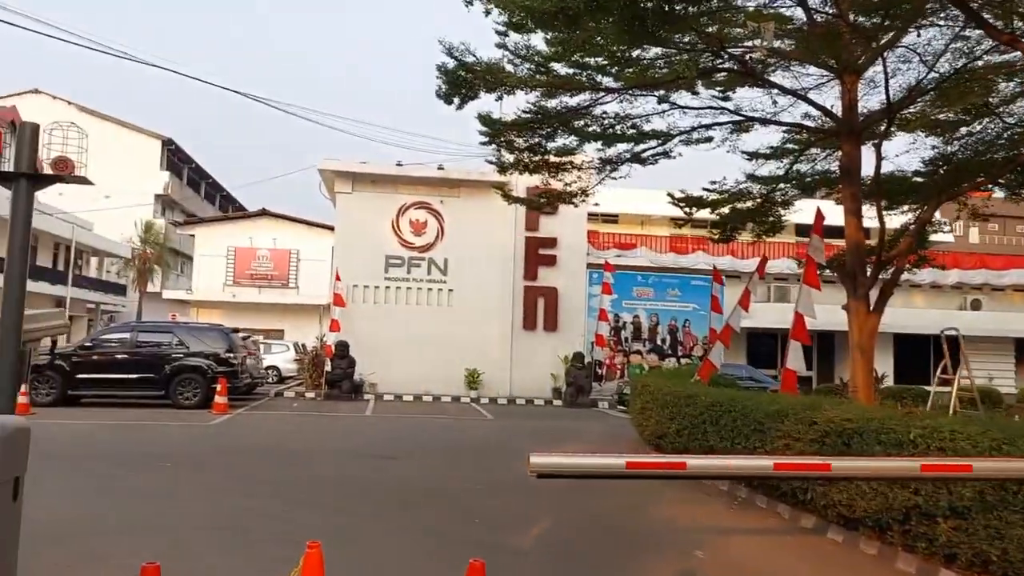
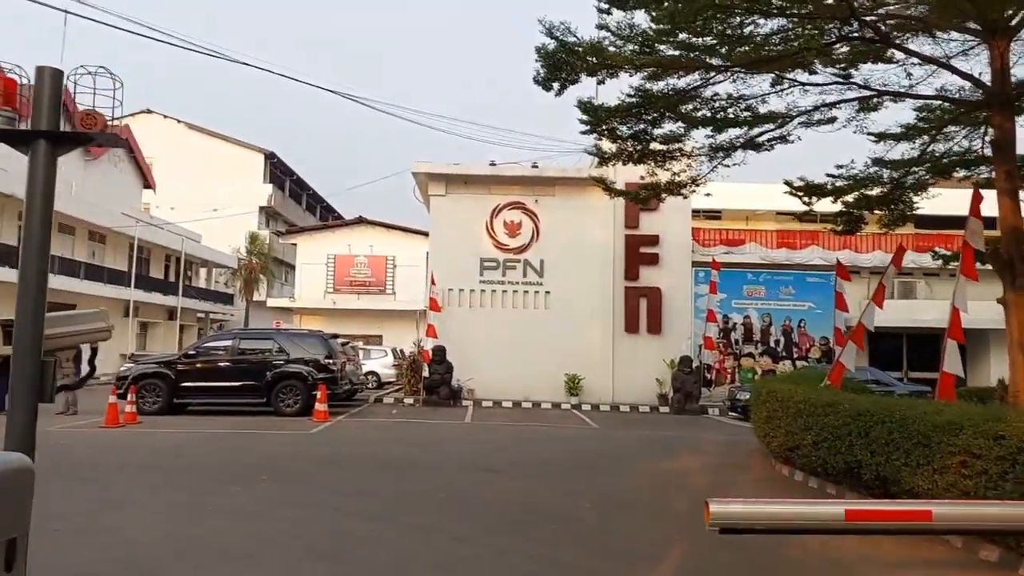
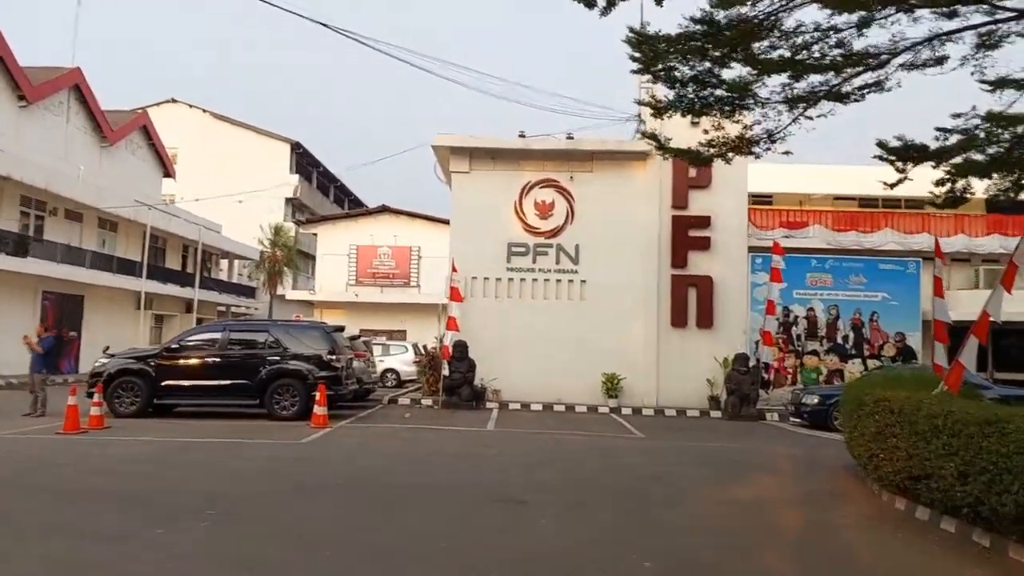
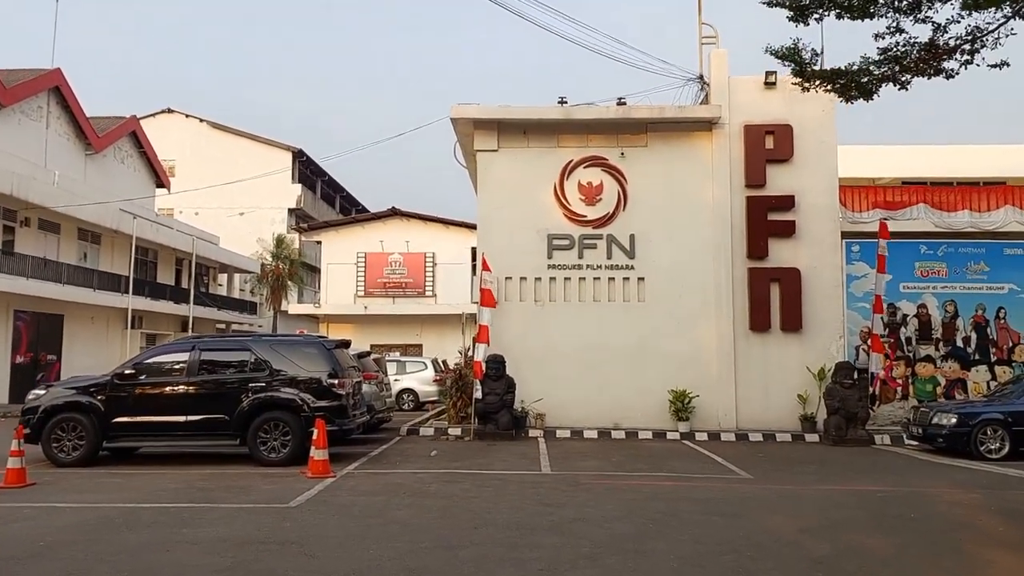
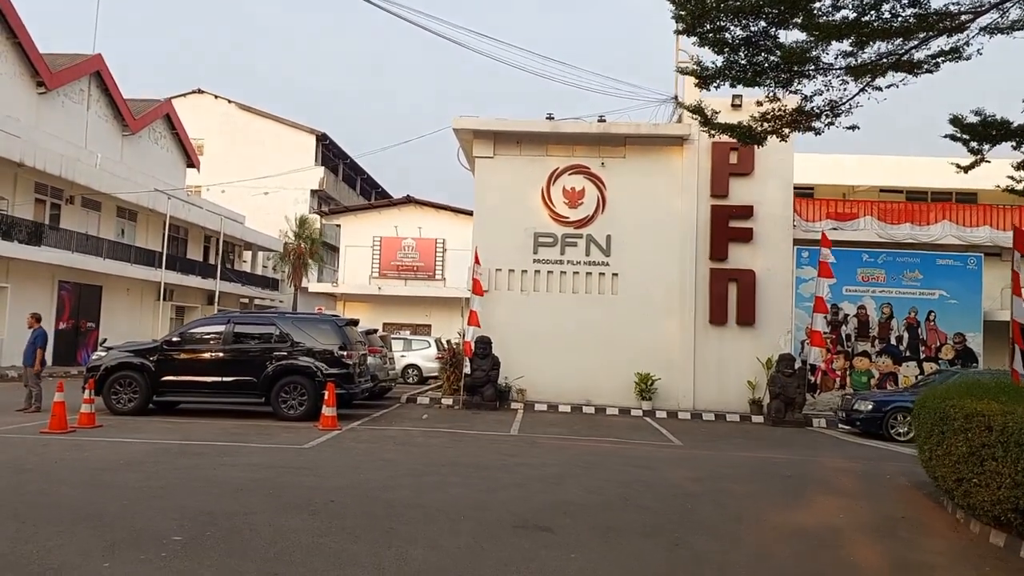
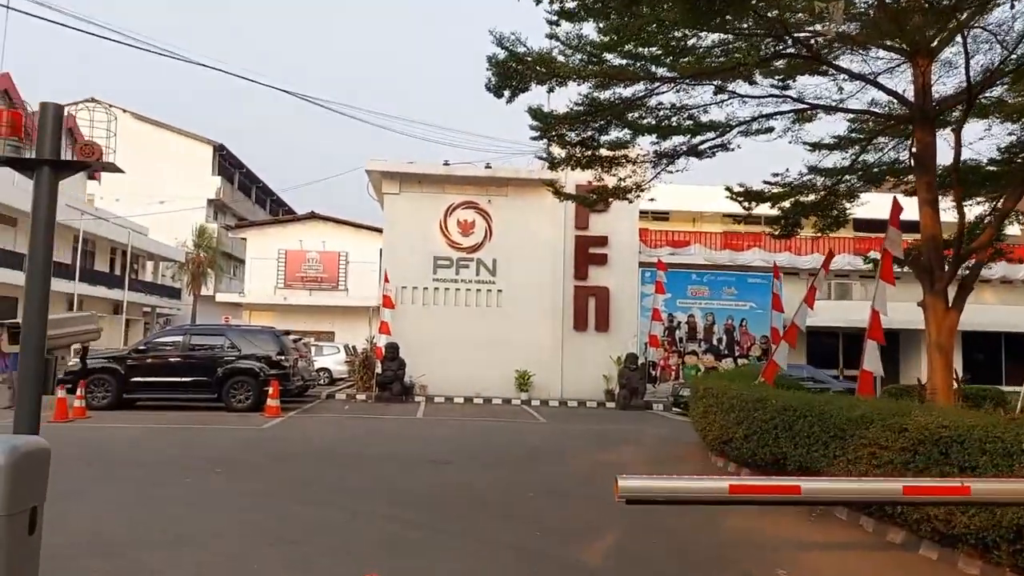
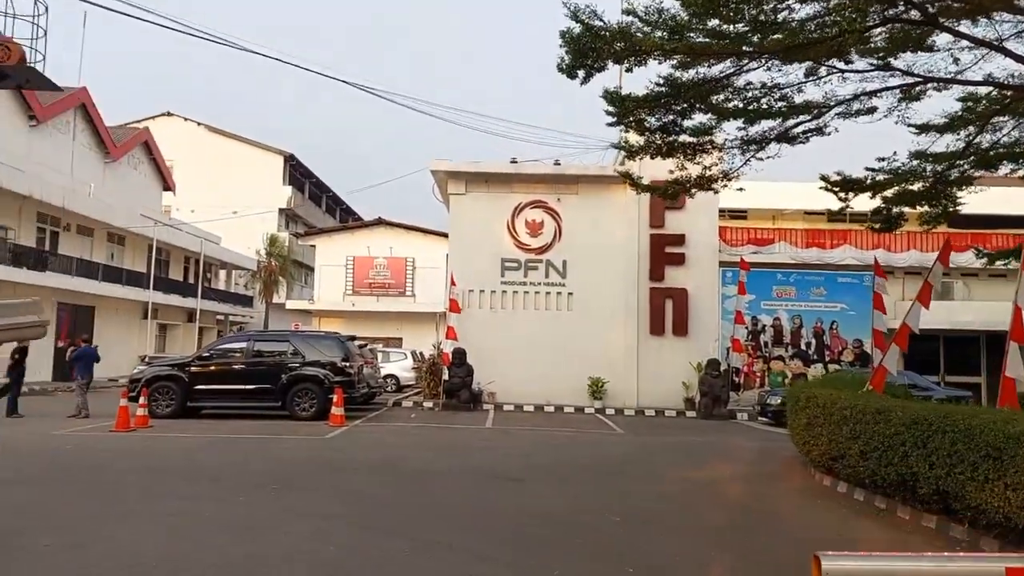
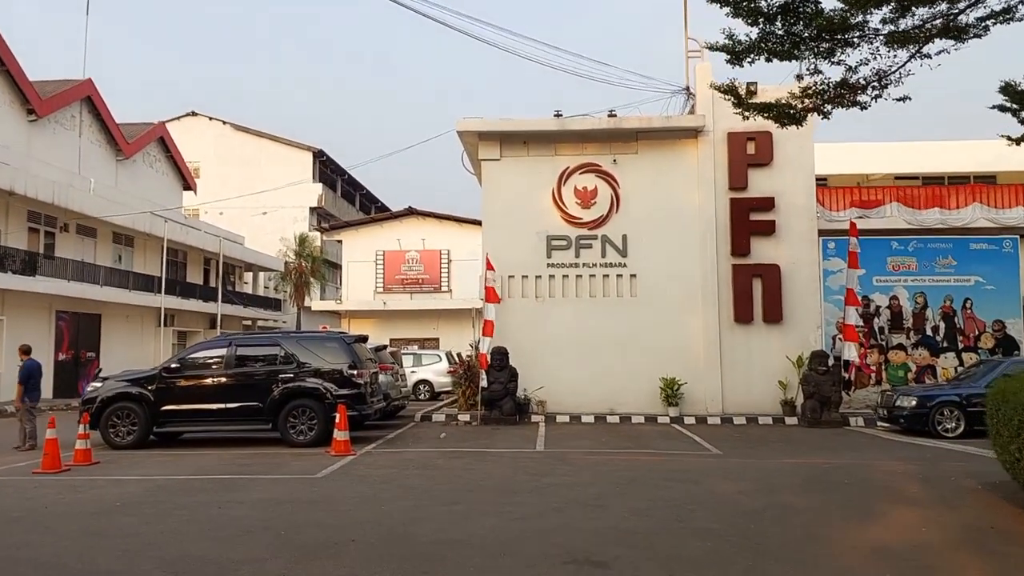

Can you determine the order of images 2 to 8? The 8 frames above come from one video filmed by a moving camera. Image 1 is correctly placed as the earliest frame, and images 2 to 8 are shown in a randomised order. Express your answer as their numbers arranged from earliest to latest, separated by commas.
6, 2, 7, 3, 5, 8, 4
